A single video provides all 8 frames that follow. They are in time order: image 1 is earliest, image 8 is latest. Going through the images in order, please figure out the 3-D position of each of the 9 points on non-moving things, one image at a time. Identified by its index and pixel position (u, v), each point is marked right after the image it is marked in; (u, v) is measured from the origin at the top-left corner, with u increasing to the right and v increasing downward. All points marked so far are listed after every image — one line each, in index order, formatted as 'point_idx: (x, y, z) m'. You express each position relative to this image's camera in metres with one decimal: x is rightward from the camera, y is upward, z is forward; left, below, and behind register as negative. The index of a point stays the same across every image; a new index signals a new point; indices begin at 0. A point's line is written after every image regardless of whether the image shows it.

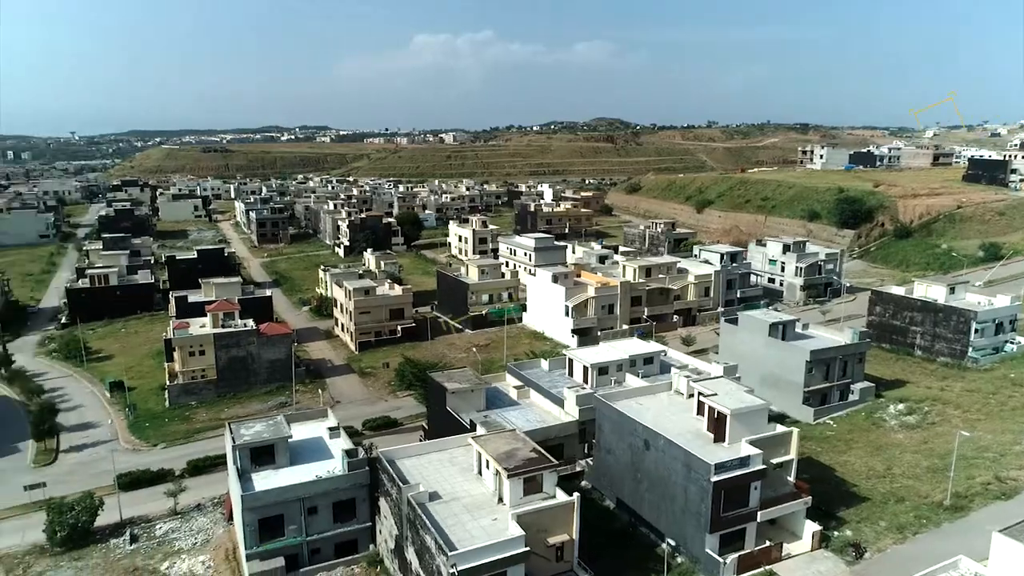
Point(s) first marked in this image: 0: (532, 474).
0: (+0.6, -5.0, +19.1) m
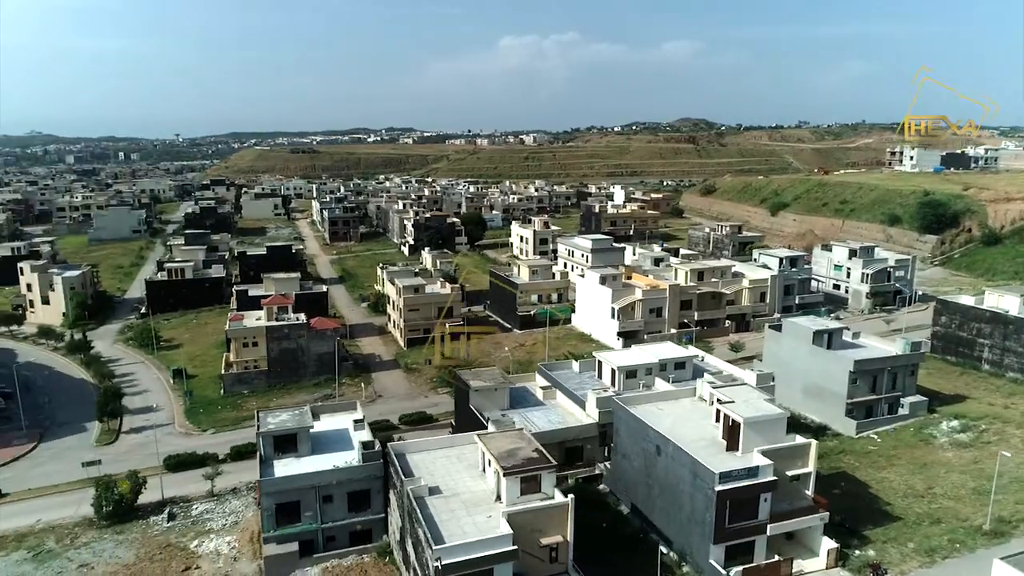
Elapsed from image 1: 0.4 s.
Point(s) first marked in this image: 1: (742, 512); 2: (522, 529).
0: (+0.5, -5.0, +19.1) m
1: (+6.3, -6.2, +19.7) m
2: (+0.2, -6.1, +18.1) m
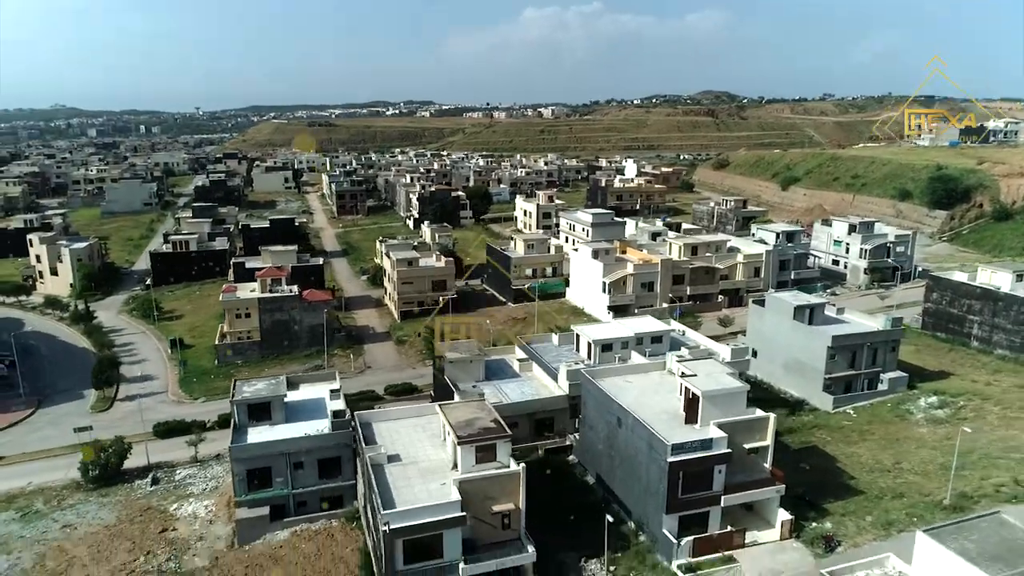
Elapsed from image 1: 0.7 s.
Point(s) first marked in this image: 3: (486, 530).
0: (-0.7, -4.2, +19.5) m
1: (+5.1, -5.4, +19.9) m
2: (-1.0, -5.4, +18.5) m
3: (-0.7, -6.4, +18.9) m
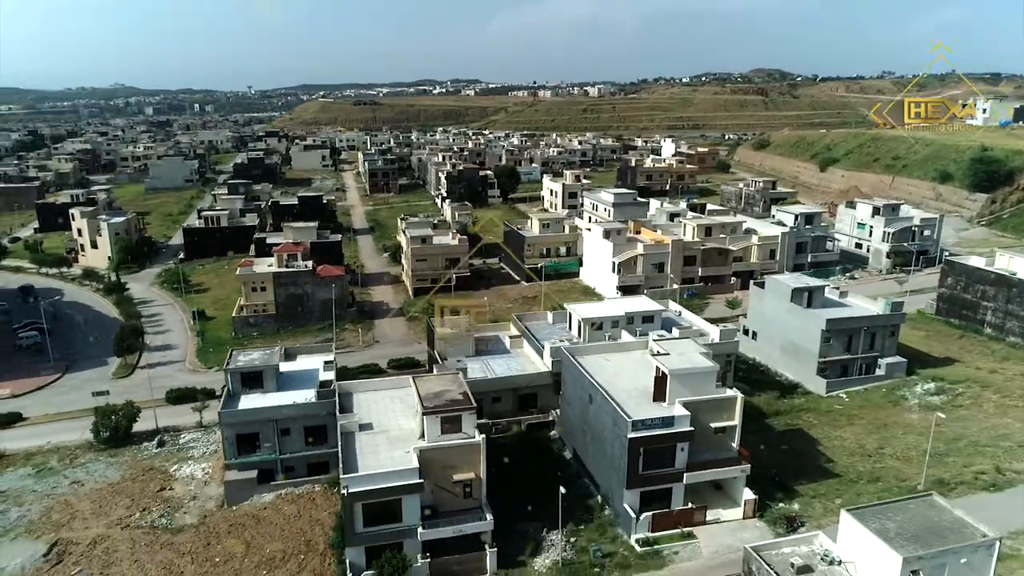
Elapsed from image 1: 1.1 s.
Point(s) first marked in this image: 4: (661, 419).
0: (-1.7, -3.6, +20.1) m
1: (+4.1, -4.8, +20.2) m
2: (-2.1, -4.7, +19.2) m
3: (-1.8, -5.7, +19.6) m
4: (+4.1, -3.7, +20.0) m
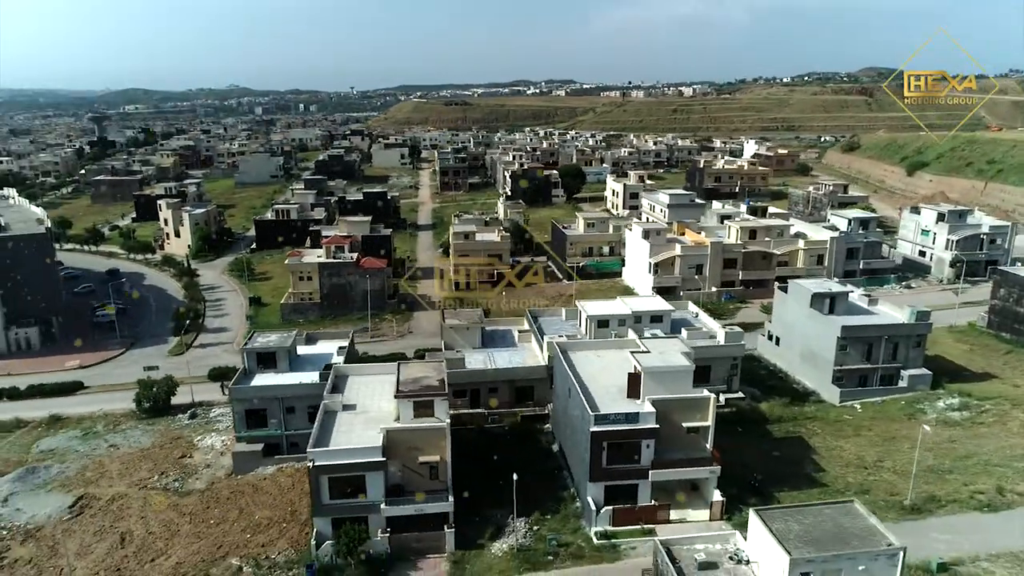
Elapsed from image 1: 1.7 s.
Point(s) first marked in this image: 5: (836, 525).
0: (-2.6, -3.3, +21.0) m
1: (+3.1, -4.7, +20.4) m
2: (-3.2, -4.4, +20.2) m
3: (-2.8, -5.4, +20.5) m
4: (+3.2, -3.6, +20.1) m
5: (+6.0, -4.4, +13.4) m
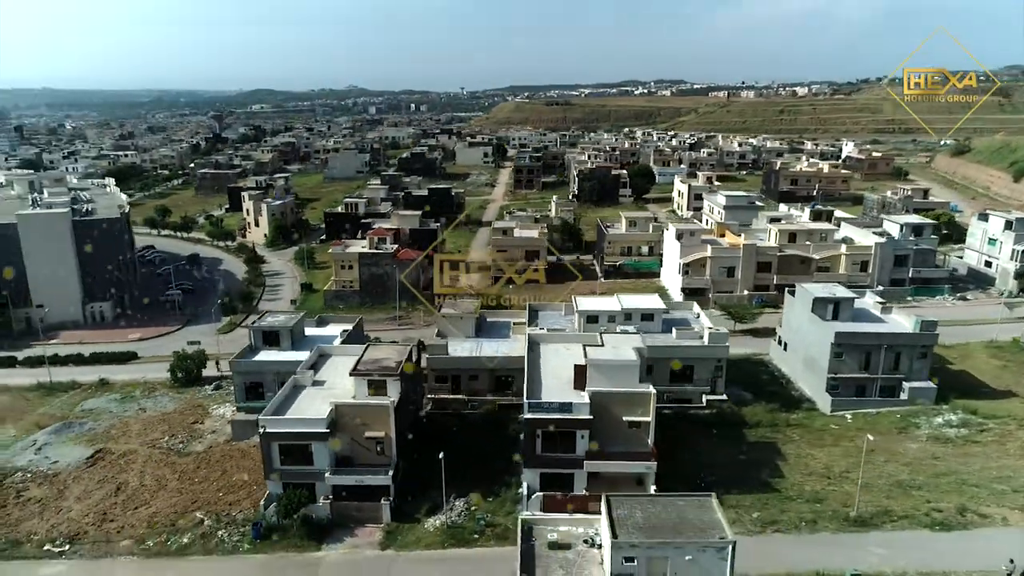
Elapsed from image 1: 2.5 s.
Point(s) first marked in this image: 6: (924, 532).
0: (-4.2, -2.8, +22.3) m
1: (+1.3, -4.5, +20.8) m
2: (-4.9, -4.0, +21.5) m
3: (-4.6, -5.0, +21.8) m
4: (+1.4, -3.3, +20.6) m
5: (+3.2, -4.3, +13.5) m
6: (+11.1, -6.6, +19.3) m
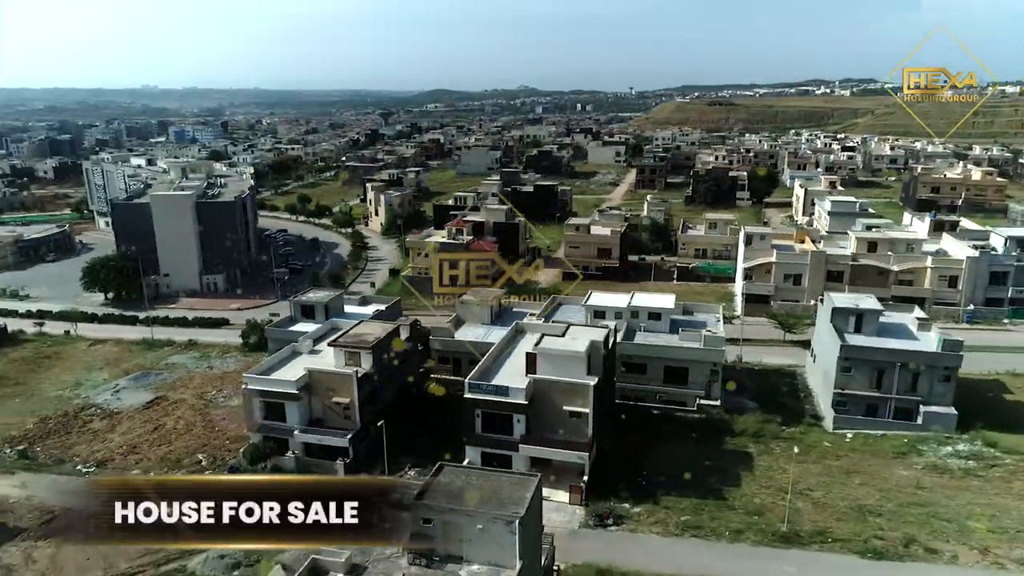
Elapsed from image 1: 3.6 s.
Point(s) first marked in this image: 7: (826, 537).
0: (-5.5, -2.1, +24.3) m
1: (-0.5, -4.1, +21.7) m
2: (-6.4, -3.2, +23.7) m
3: (-6.1, -4.2, +23.9) m
4: (-0.4, -3.0, +21.4) m
5: (-0.3, -4.0, +14.1) m
6: (+8.6, -6.8, +18.0) m
7: (+8.4, -6.6, +18.9) m
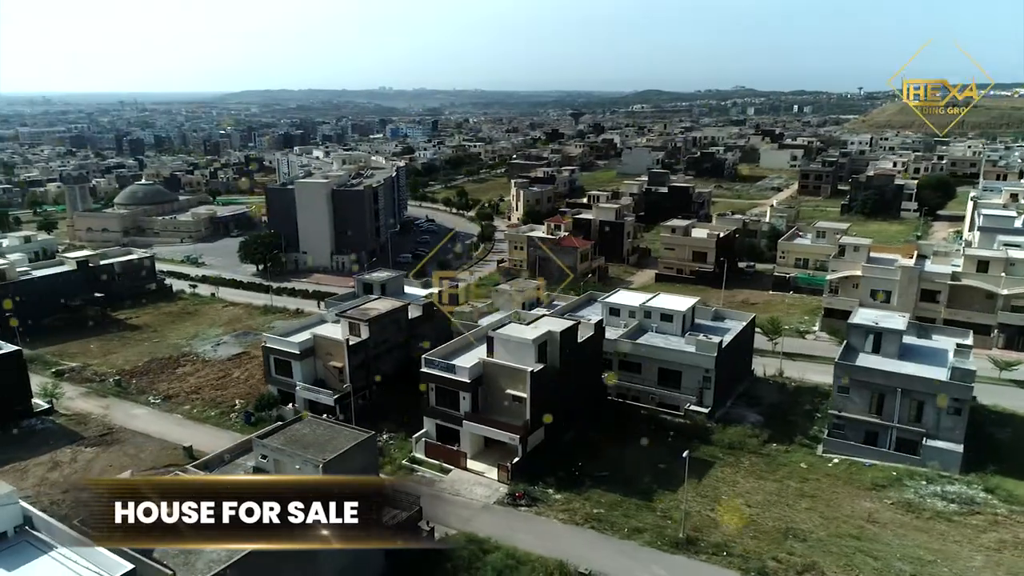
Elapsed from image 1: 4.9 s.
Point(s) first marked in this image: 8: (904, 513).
0: (-6.0, -1.3, +27.1) m
1: (-2.1, -3.6, +23.3) m
2: (-7.2, -2.3, +26.8) m
3: (-6.9, -3.3, +26.9) m
4: (-2.1, -2.5, +23.0) m
5: (-4.0, -3.4, +15.9) m
6: (+5.4, -6.9, +17.3) m
7: (+5.4, -6.7, +18.1) m
8: (+10.9, -6.3, +19.9) m
